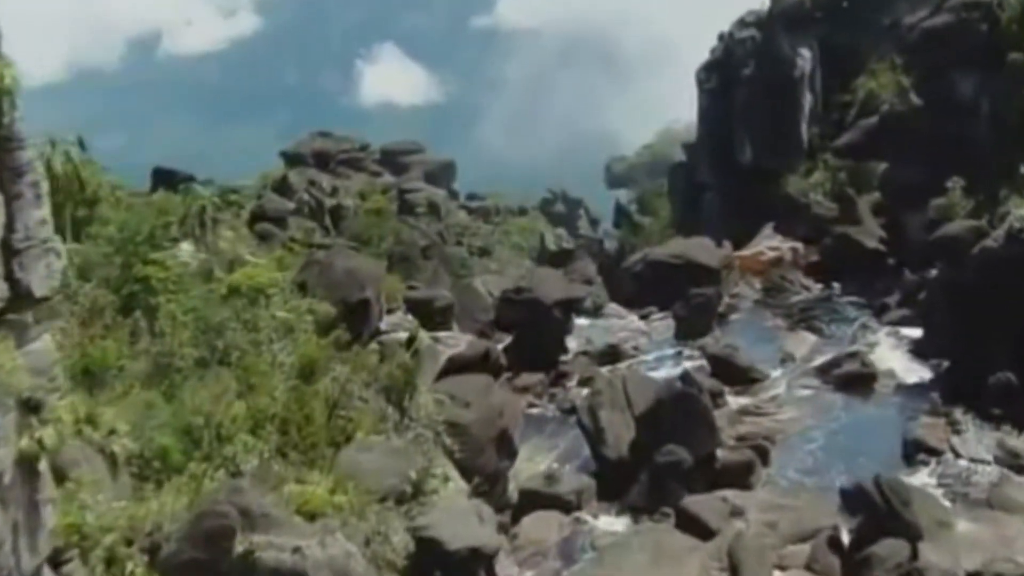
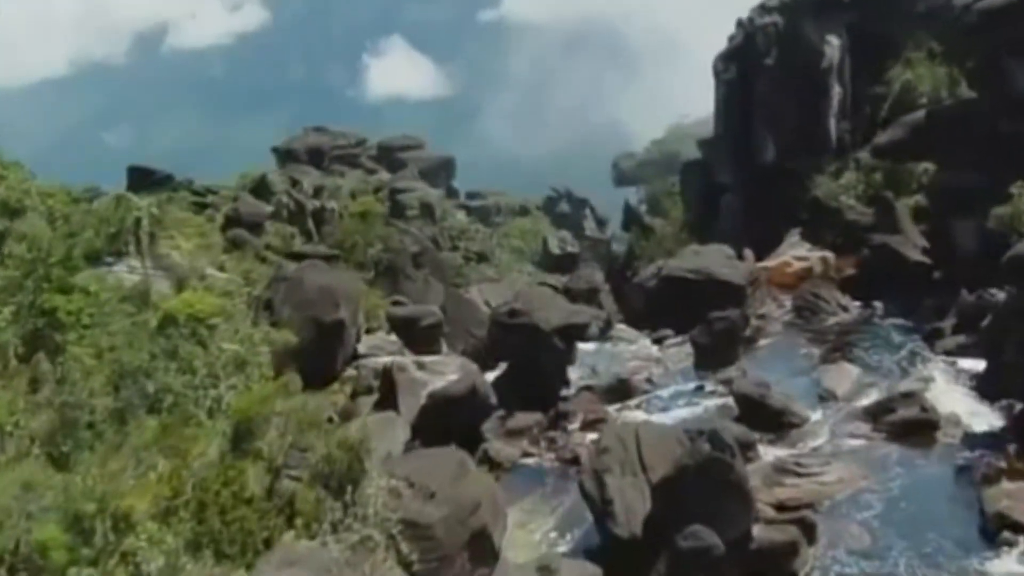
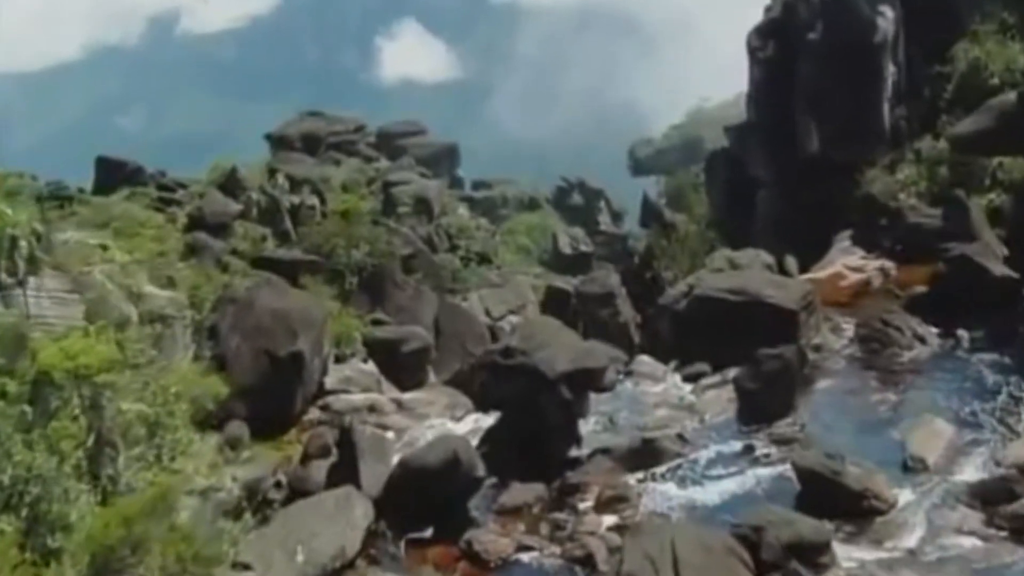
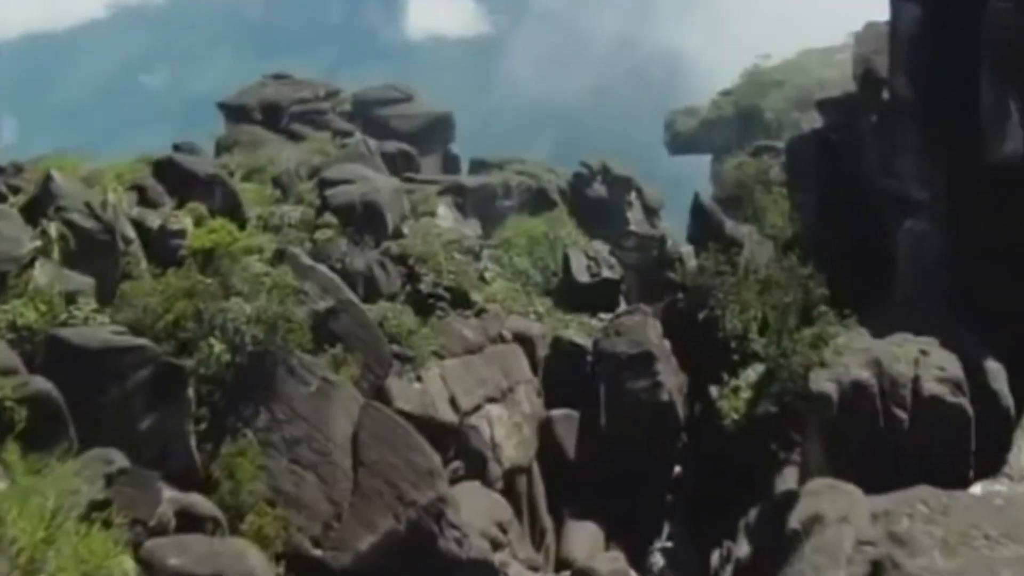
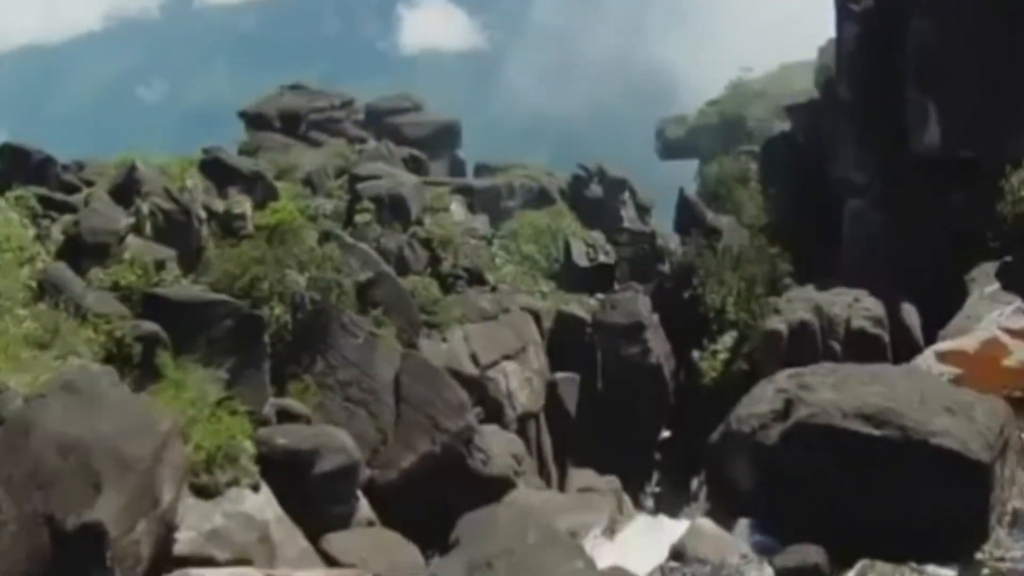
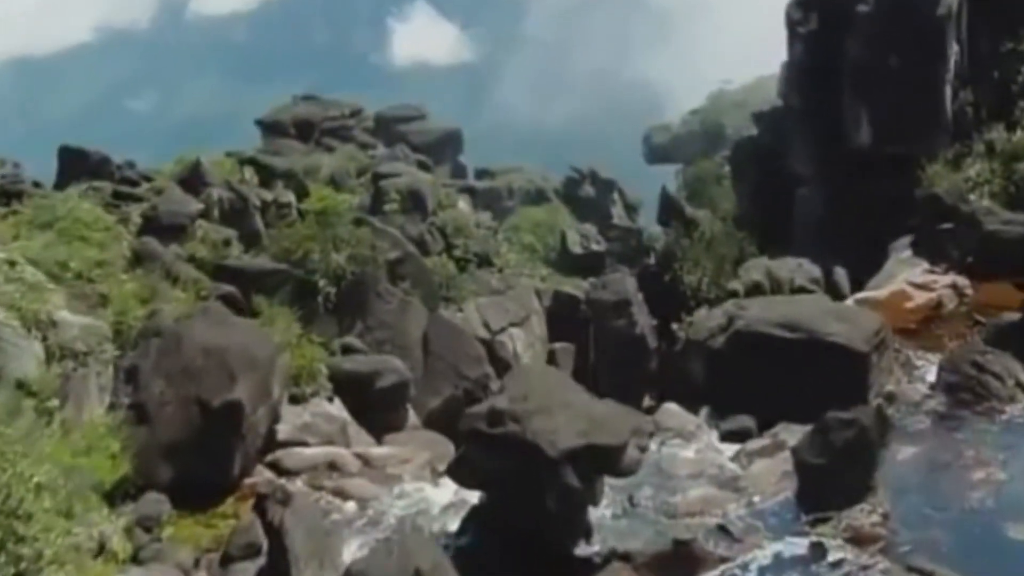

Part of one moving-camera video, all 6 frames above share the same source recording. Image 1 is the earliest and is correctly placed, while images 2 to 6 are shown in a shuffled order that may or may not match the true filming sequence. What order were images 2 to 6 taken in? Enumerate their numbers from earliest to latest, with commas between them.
2, 3, 6, 5, 4
